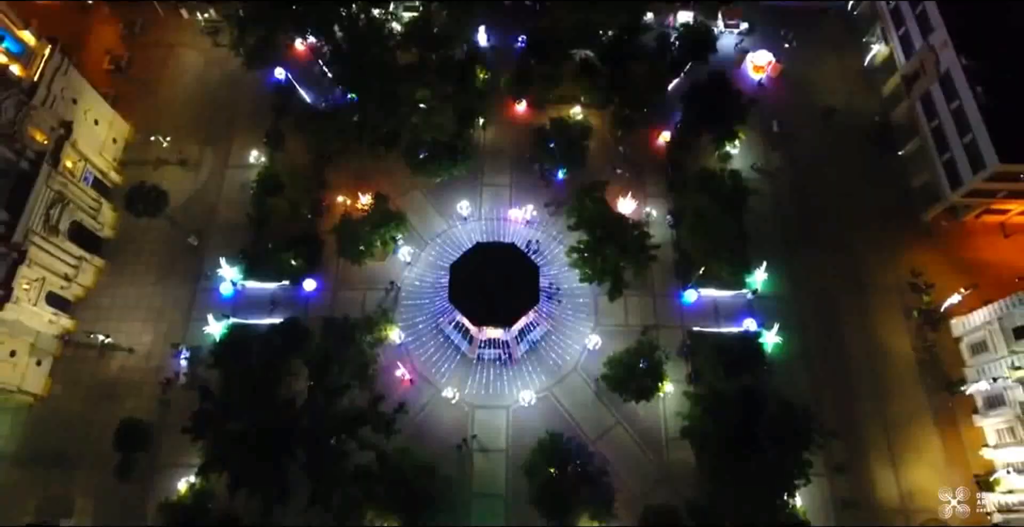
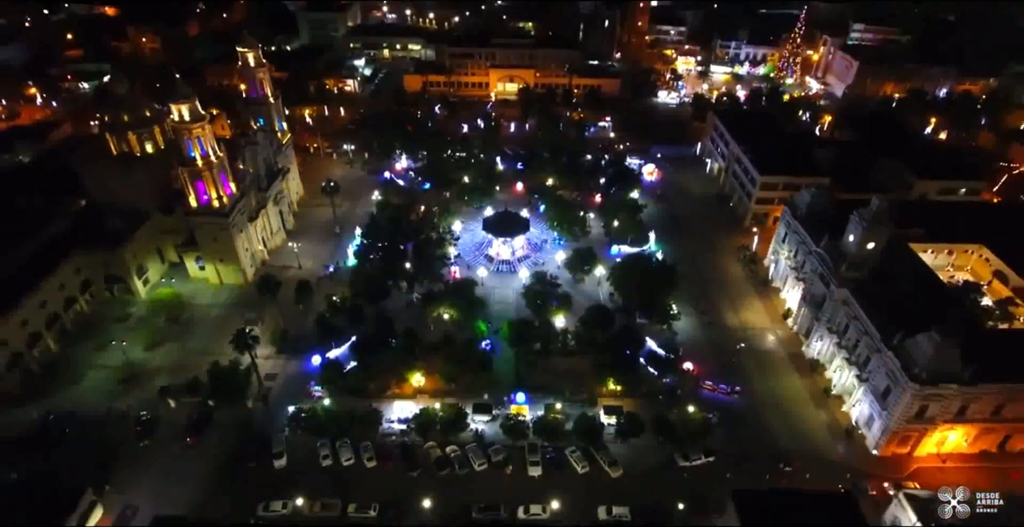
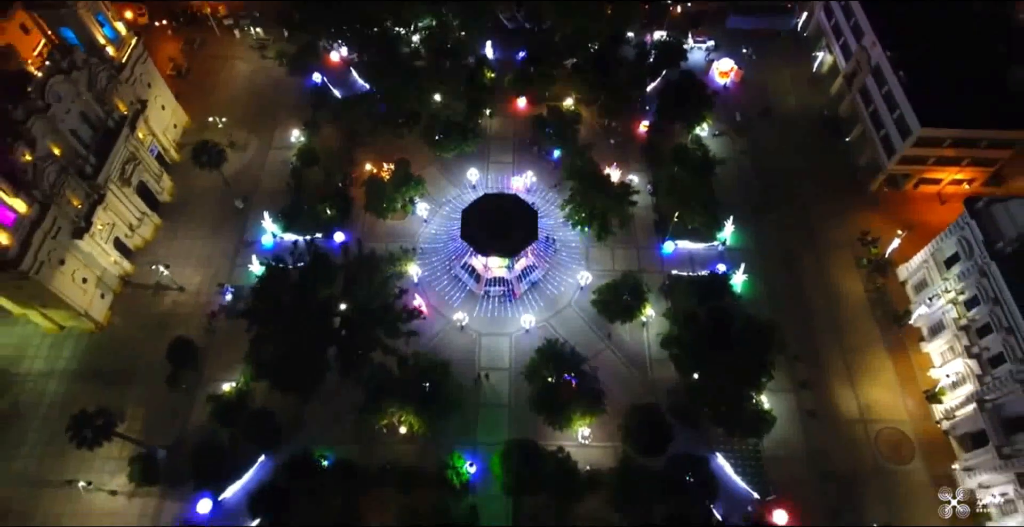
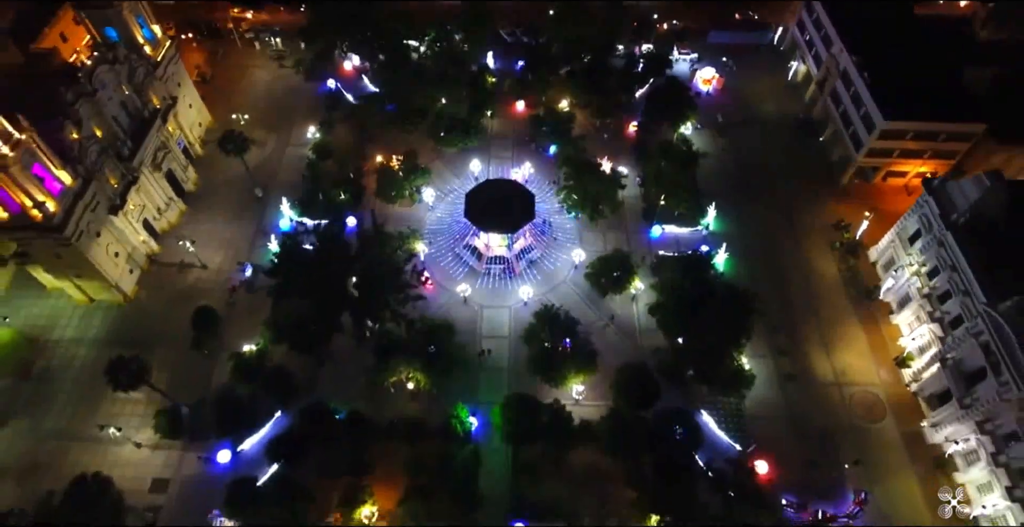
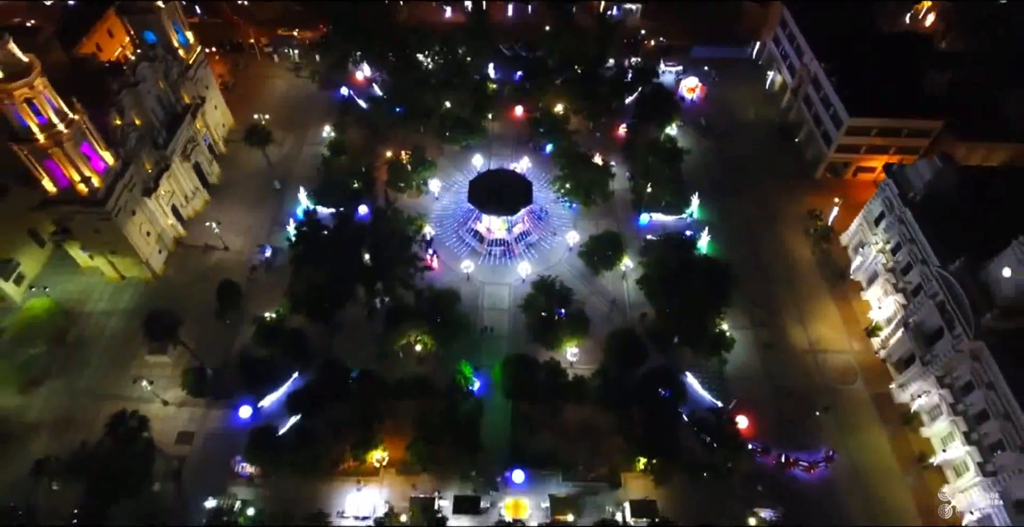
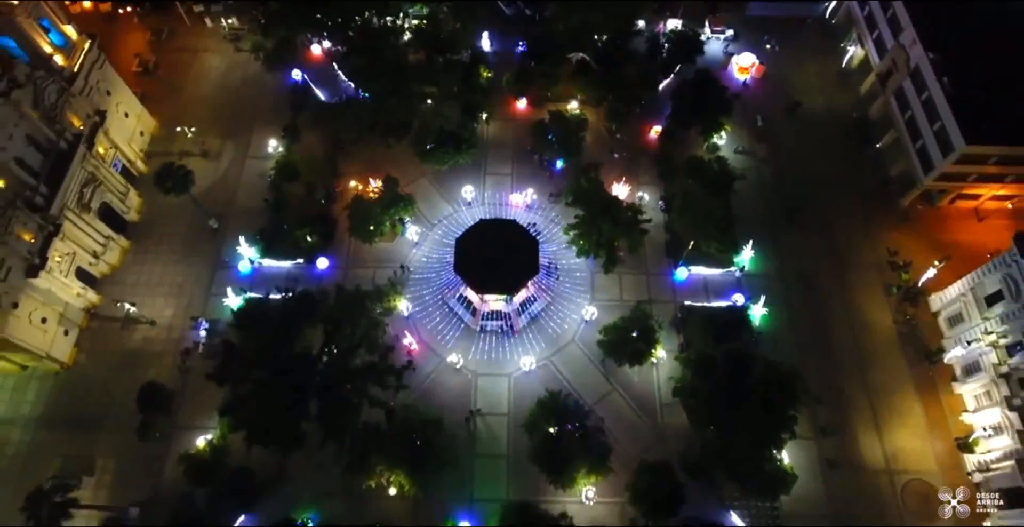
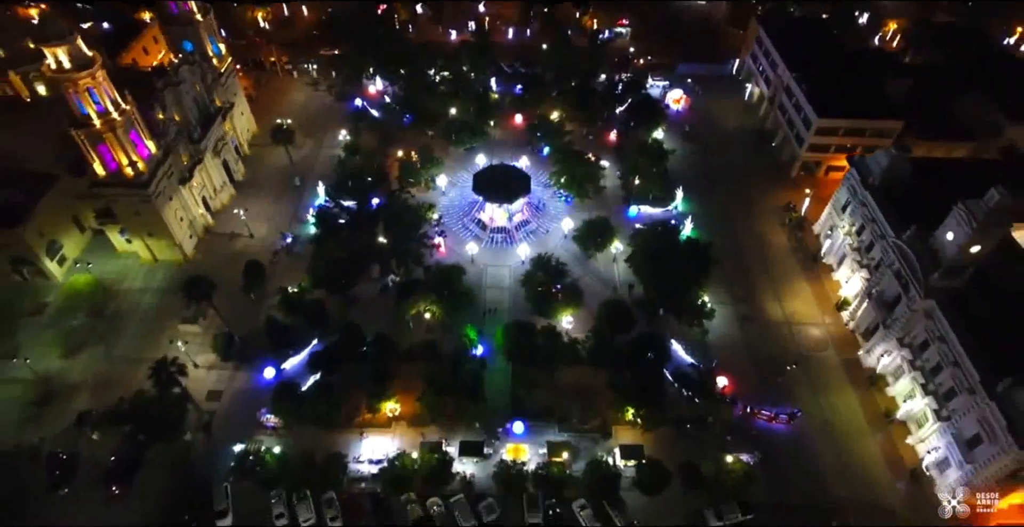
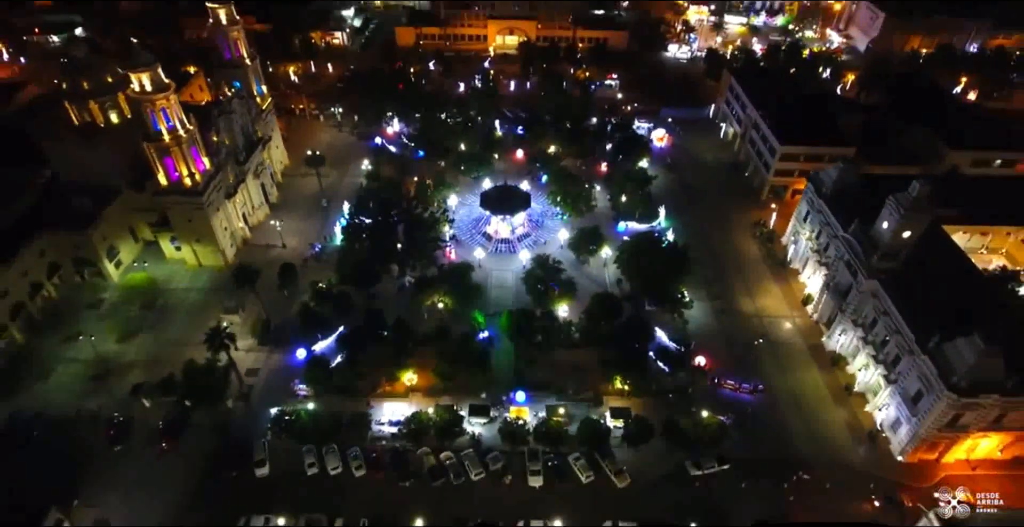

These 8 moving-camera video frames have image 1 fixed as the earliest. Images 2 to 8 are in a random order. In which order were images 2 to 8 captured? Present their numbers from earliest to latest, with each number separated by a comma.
6, 3, 4, 5, 7, 8, 2
